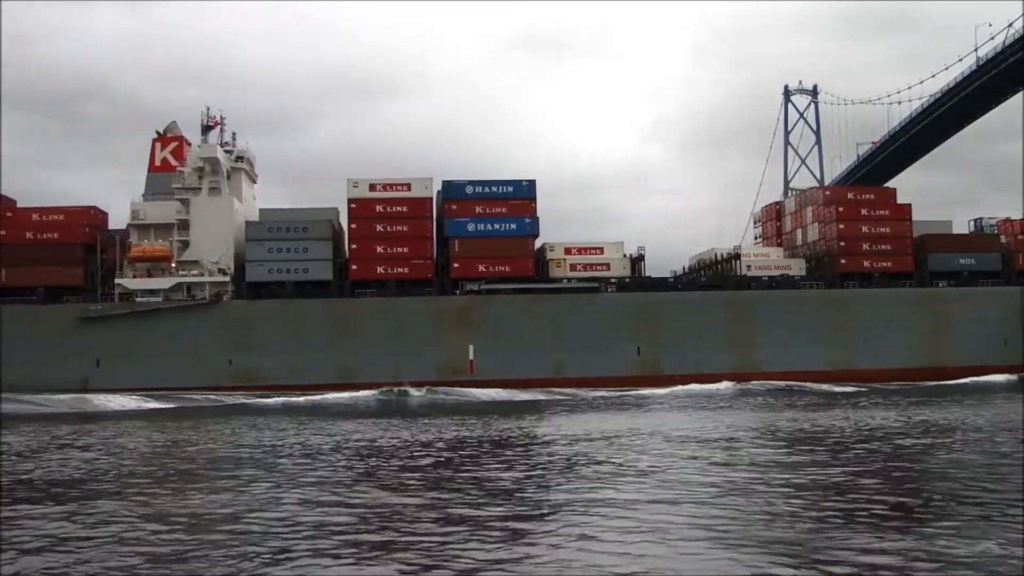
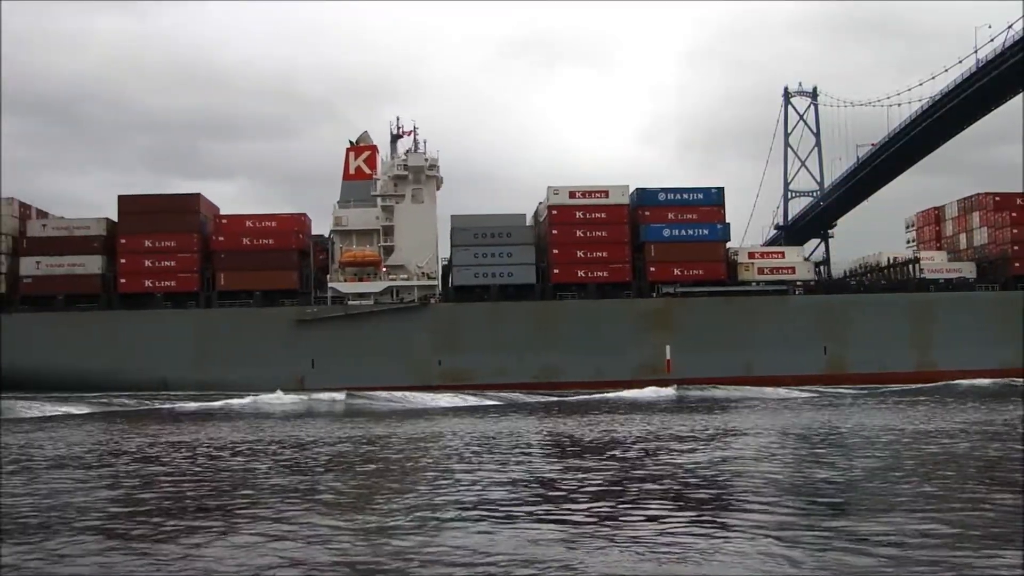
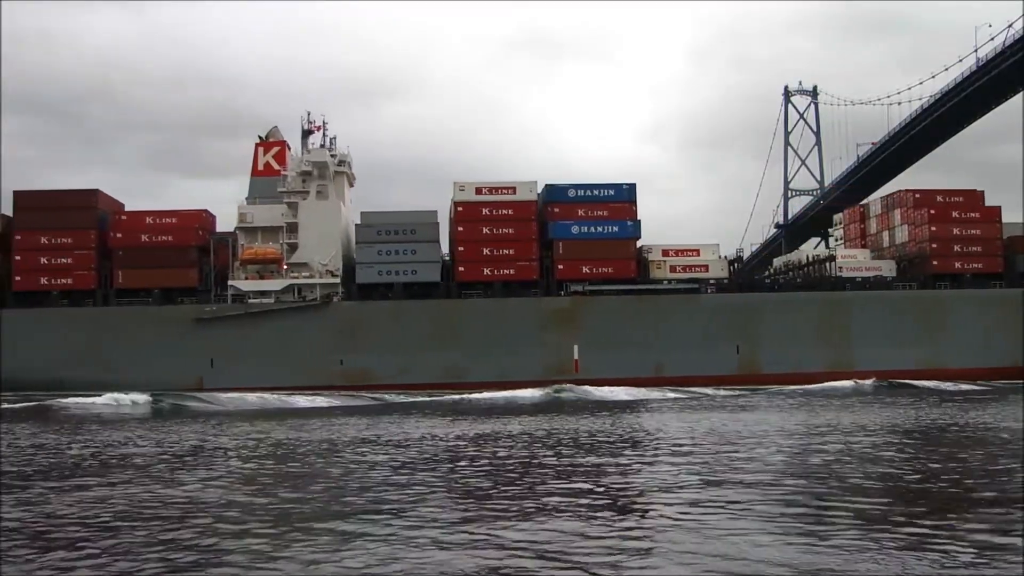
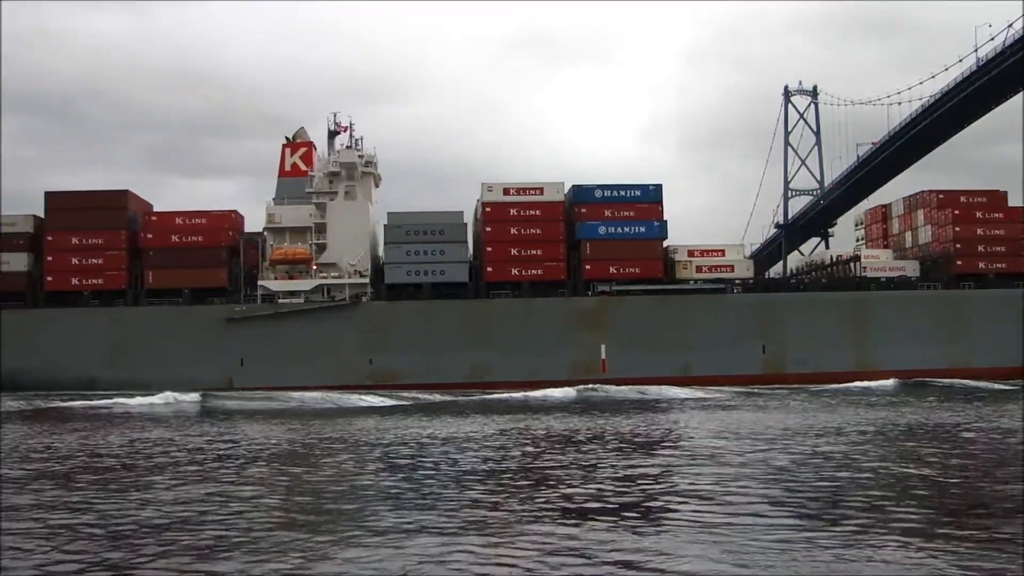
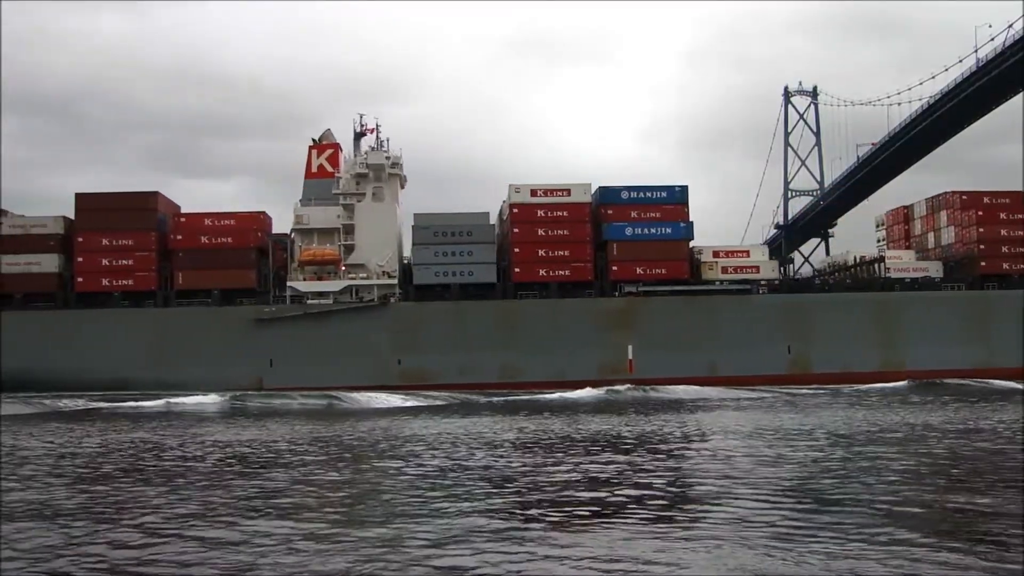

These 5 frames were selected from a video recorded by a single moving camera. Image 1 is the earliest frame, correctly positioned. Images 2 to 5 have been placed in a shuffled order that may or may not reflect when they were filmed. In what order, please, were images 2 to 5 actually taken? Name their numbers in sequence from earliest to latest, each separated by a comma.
3, 4, 5, 2
